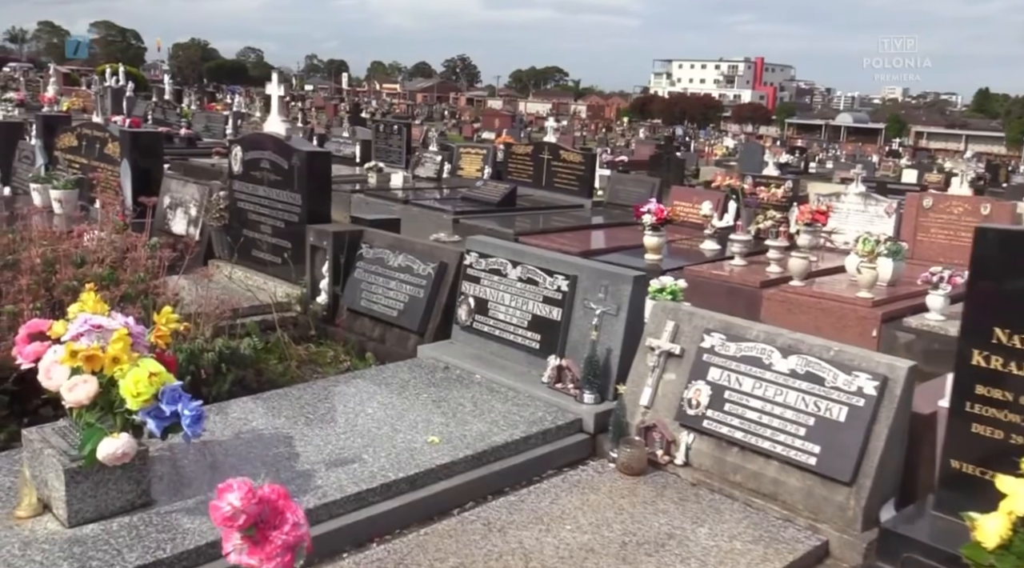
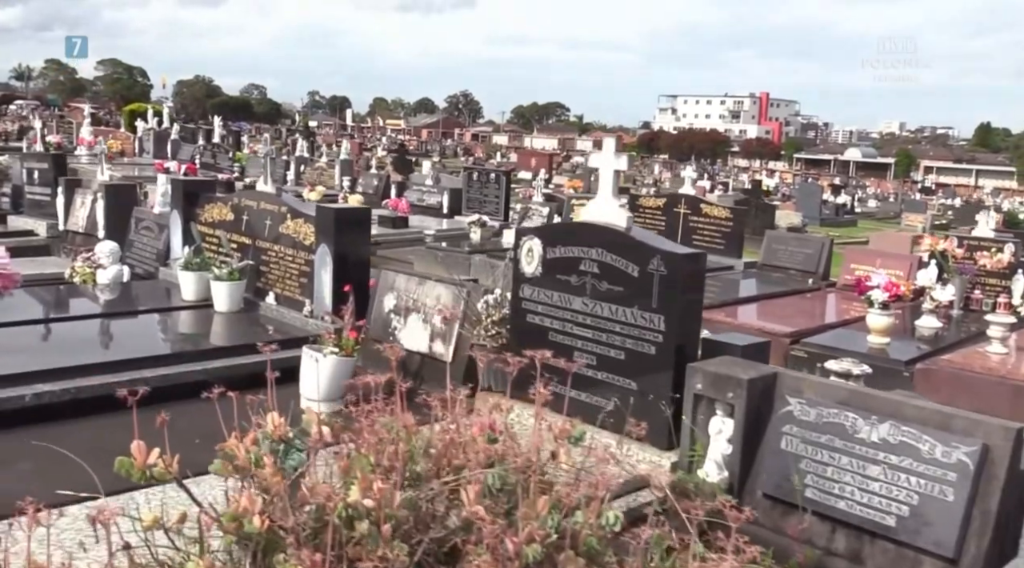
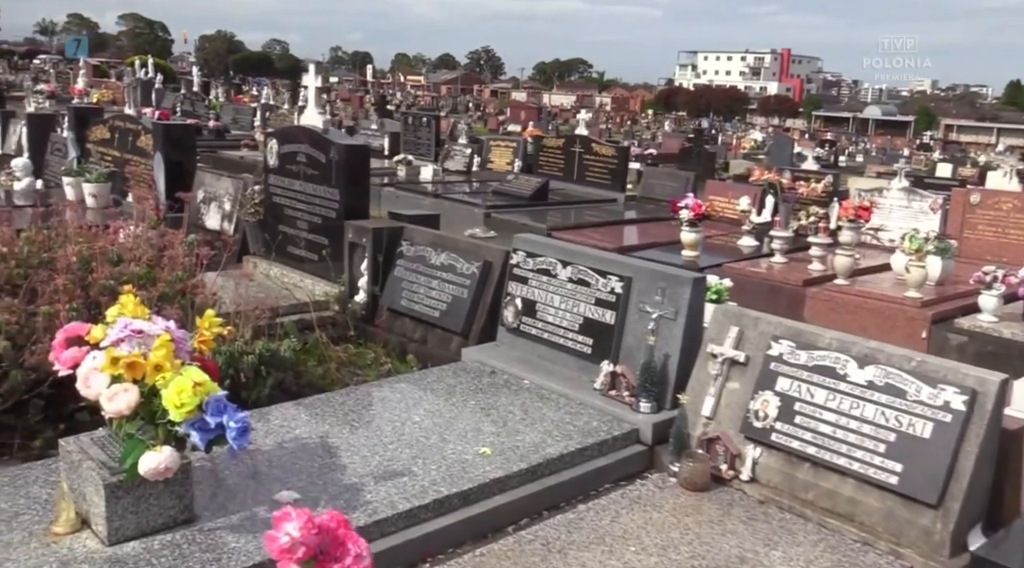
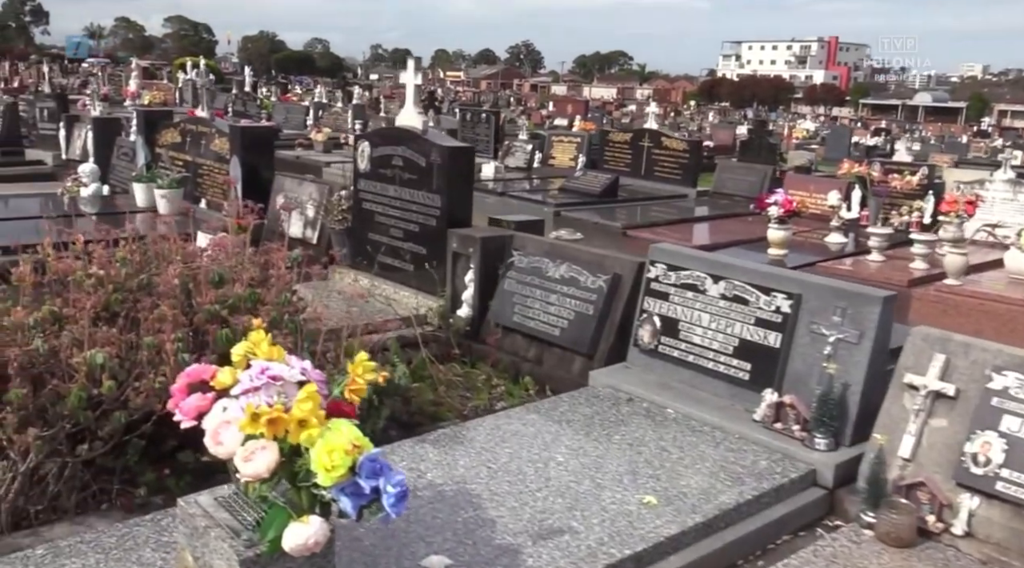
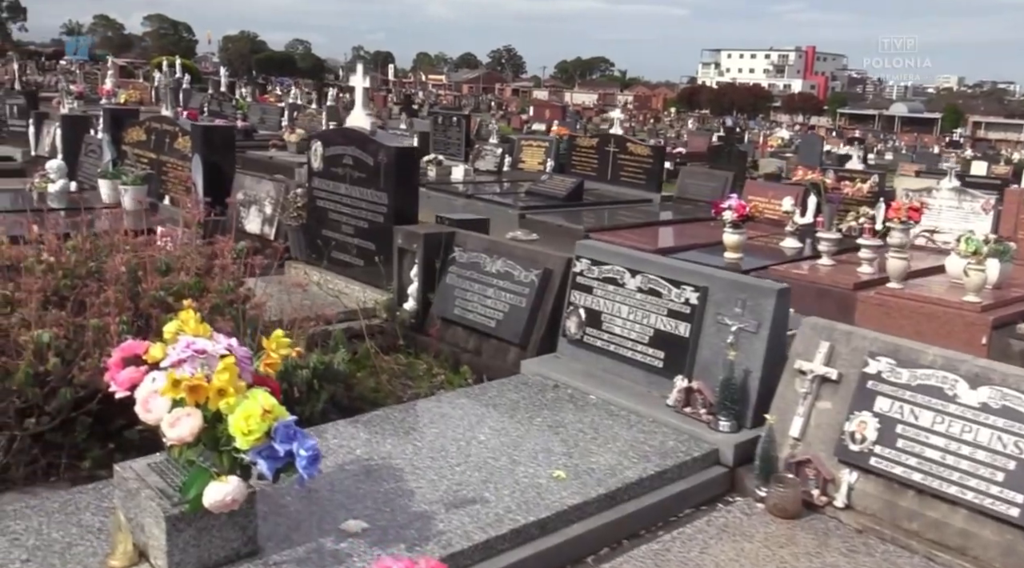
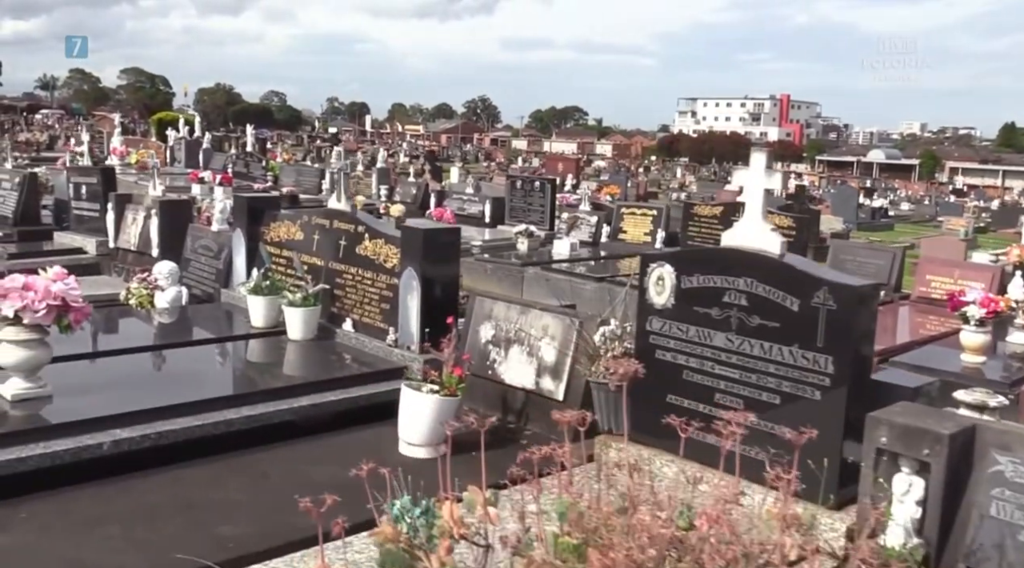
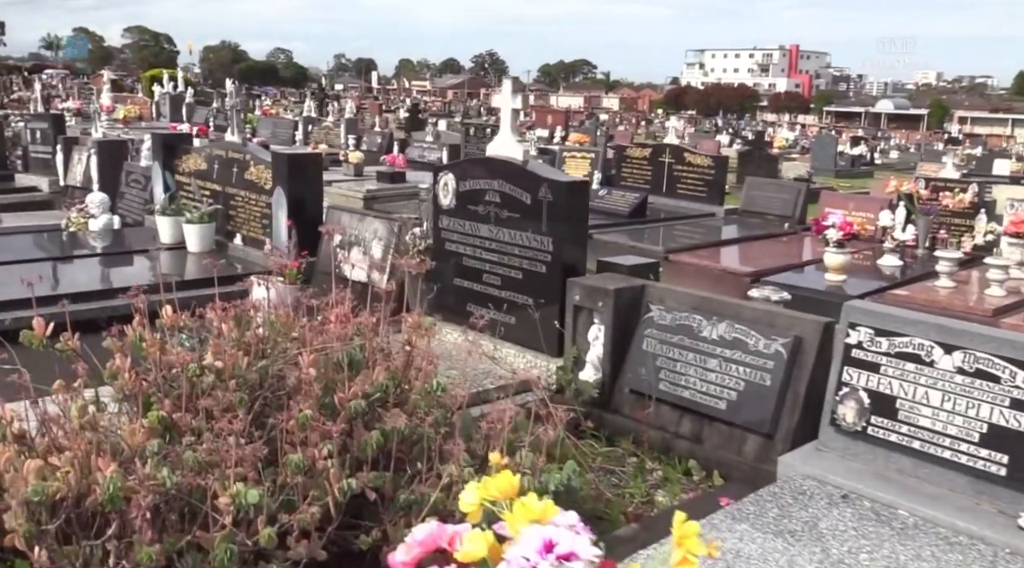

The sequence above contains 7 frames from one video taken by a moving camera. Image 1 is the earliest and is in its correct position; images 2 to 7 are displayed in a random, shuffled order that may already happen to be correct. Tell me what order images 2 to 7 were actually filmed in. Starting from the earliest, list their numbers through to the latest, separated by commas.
3, 5, 4, 7, 2, 6
